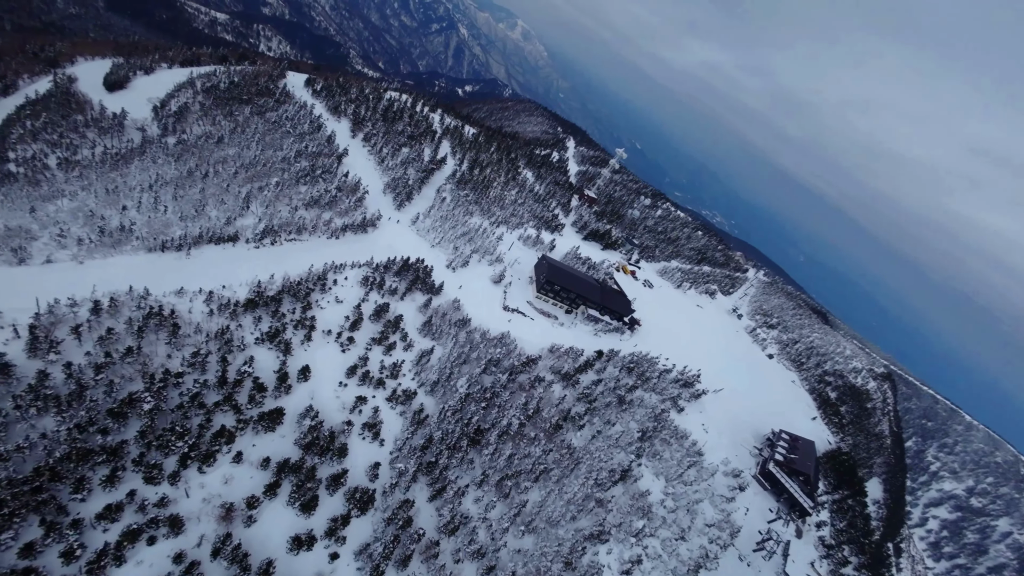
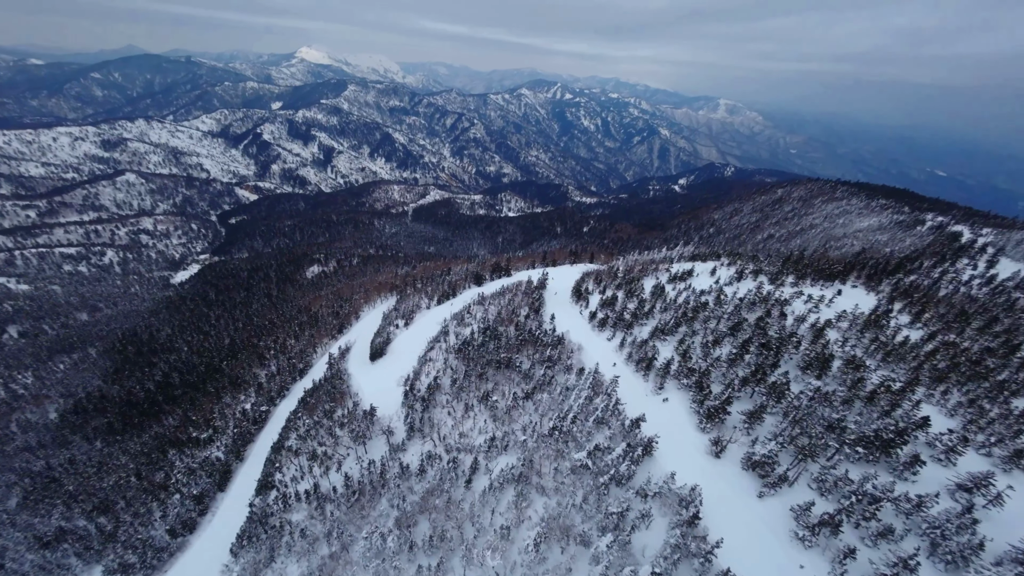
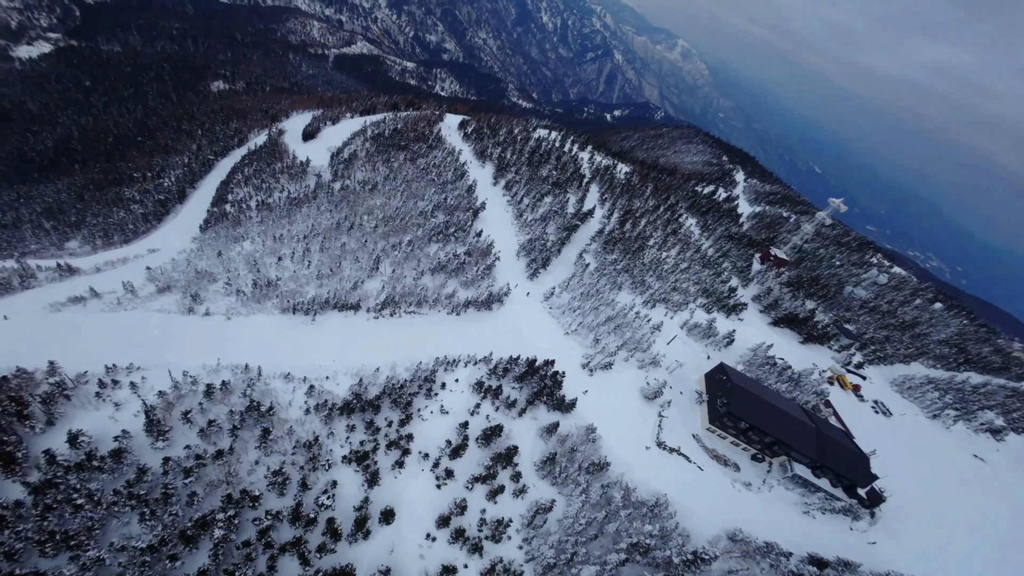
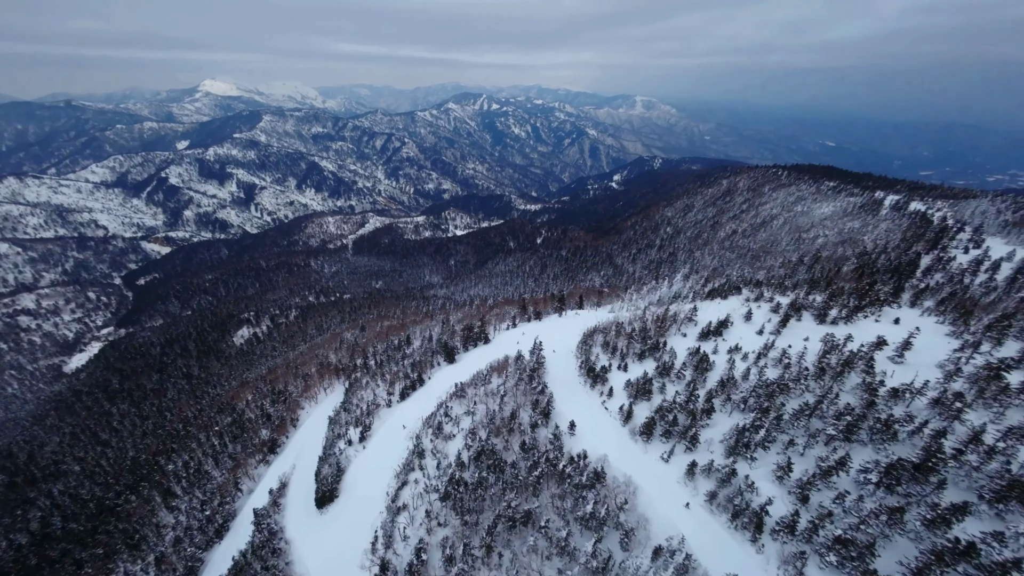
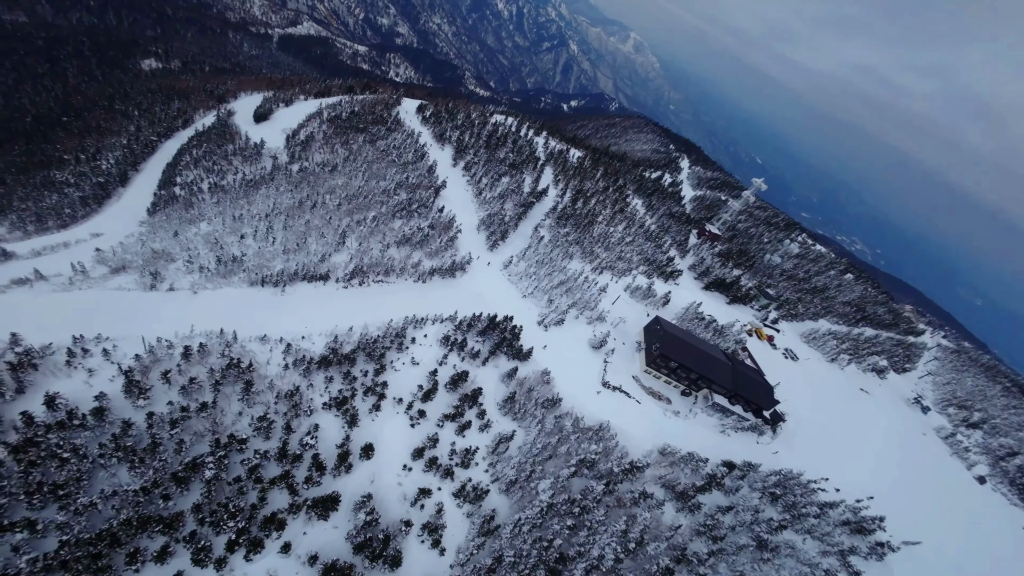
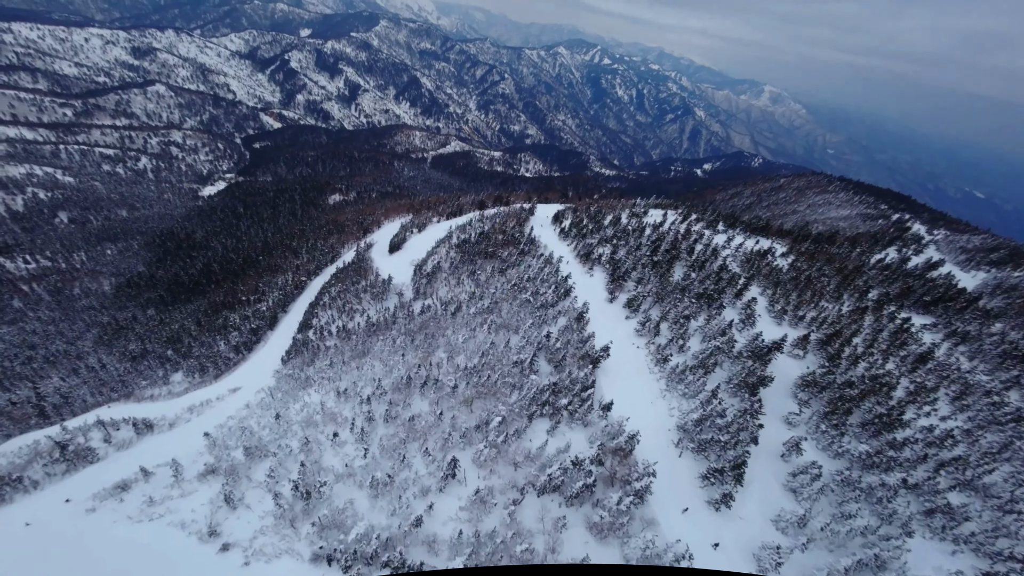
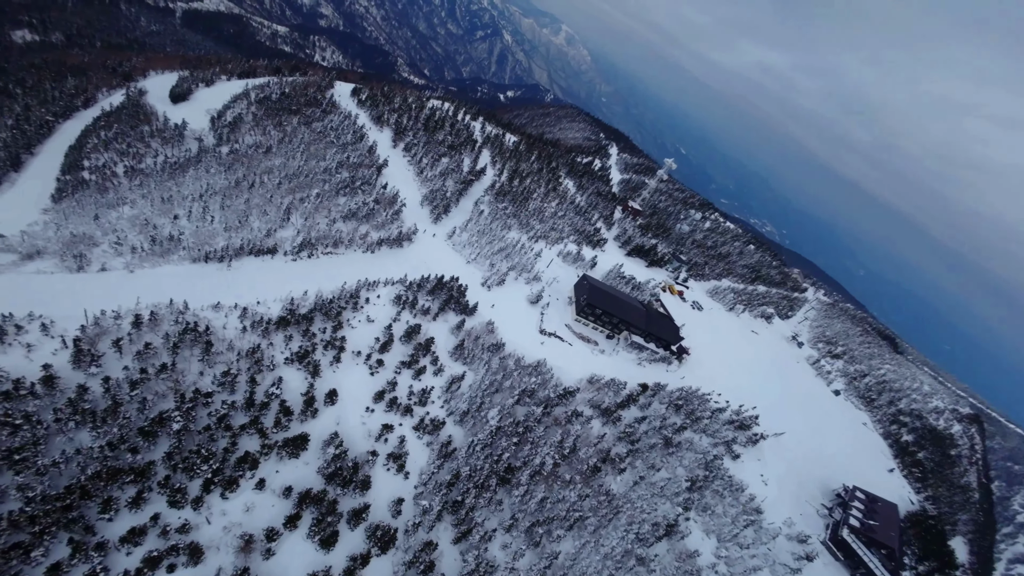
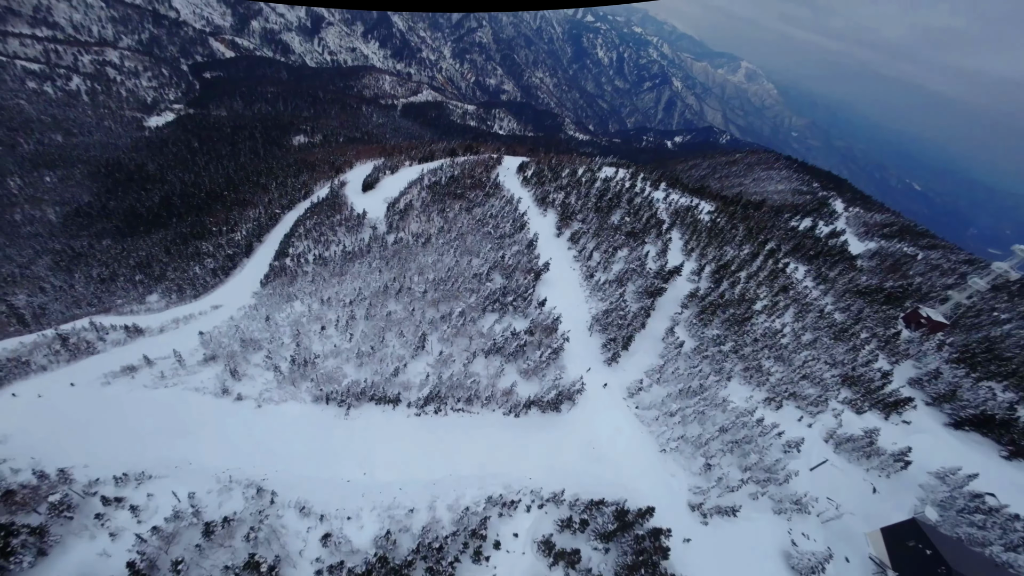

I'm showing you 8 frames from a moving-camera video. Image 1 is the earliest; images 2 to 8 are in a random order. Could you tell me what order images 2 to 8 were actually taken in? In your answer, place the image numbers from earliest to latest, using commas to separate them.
7, 5, 3, 8, 6, 2, 4
